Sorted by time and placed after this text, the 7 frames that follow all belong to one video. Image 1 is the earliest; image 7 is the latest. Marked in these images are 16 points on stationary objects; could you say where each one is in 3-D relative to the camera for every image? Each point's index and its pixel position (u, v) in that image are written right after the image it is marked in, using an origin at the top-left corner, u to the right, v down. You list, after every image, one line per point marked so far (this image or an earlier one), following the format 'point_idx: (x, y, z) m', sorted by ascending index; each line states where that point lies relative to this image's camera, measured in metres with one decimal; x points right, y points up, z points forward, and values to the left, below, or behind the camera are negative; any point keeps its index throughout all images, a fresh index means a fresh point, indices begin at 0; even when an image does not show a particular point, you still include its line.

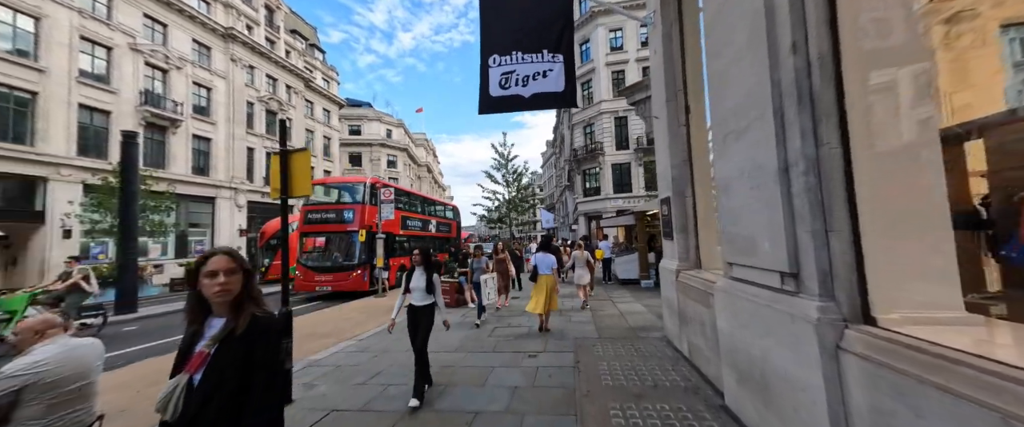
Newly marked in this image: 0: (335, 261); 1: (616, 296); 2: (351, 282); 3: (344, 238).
0: (-6.6, -1.8, +12.3) m
1: (+3.4, -2.7, +11.0) m
2: (-6.0, -2.6, +12.3) m
3: (-6.3, -0.9, +12.4) m
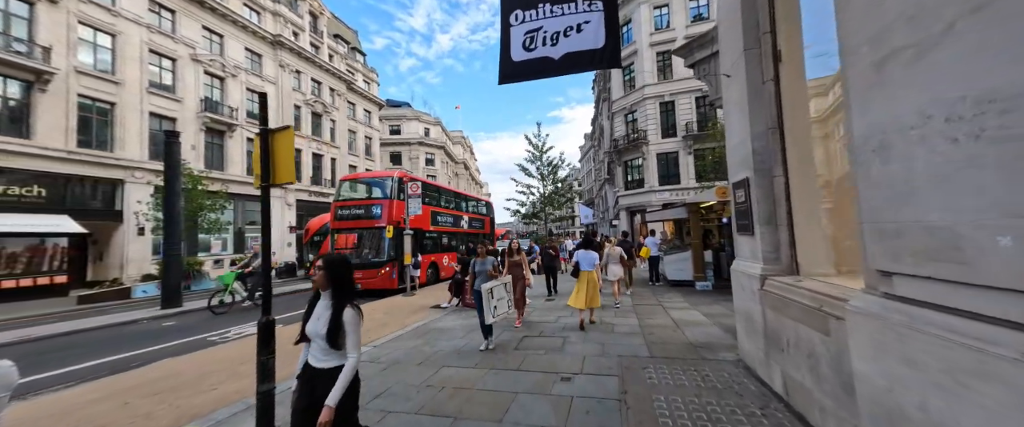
0: (-5.4, -1.6, +12.1) m
1: (+4.4, -2.5, +9.6) m
2: (-4.8, -2.4, +12.0) m
3: (-5.1, -0.7, +12.1) m
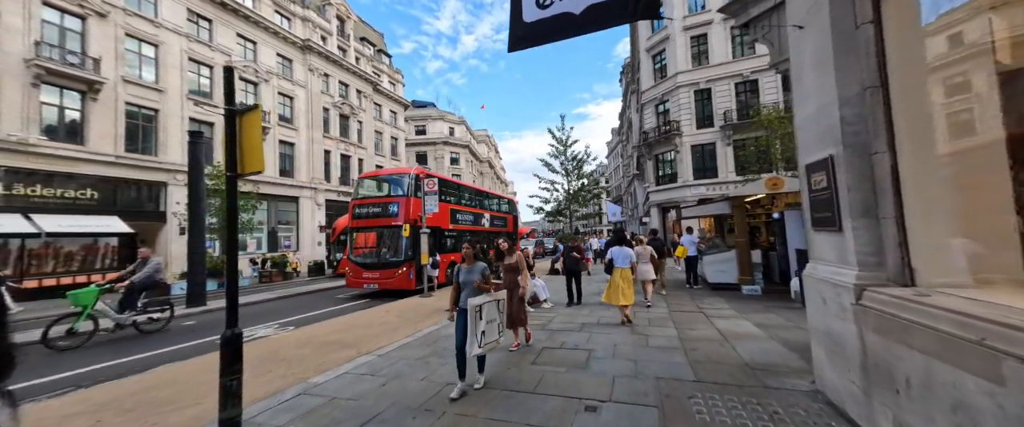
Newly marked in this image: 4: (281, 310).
0: (-4.6, -1.5, +11.8) m
1: (+5.0, -2.4, +8.5) m
2: (-4.0, -2.3, +11.6) m
3: (-4.3, -0.7, +11.8) m
4: (-7.6, -3.2, +10.8) m
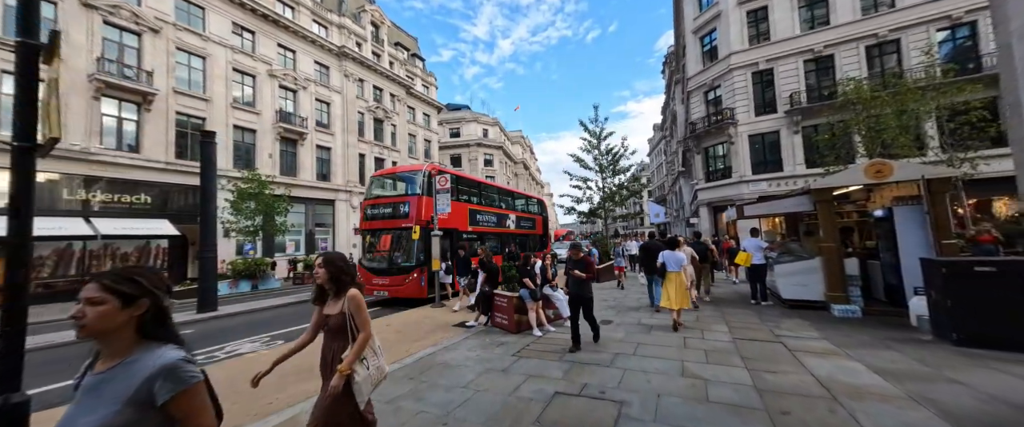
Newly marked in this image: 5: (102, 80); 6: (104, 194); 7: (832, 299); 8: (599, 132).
0: (-3.8, -1.6, +10.8) m
1: (+5.3, -2.3, +6.5) m
2: (-3.3, -2.4, +10.6) m
3: (-3.6, -0.7, +10.8) m
4: (-6.9, -3.2, +10.2) m
5: (-22.7, +7.4, +18.4) m
6: (-22.7, +1.1, +18.5) m
7: (+7.5, -2.0, +7.8) m
8: (+4.7, +4.4, +18.0) m
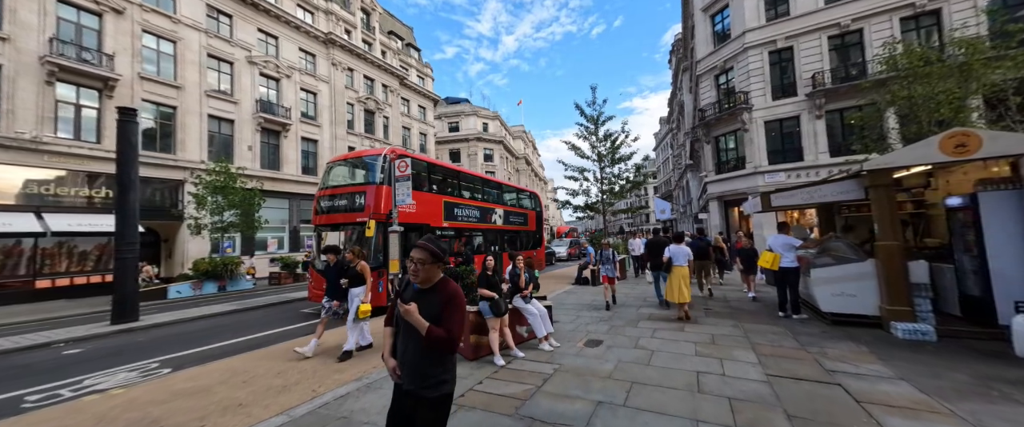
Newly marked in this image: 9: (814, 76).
0: (-4.5, -1.4, +9.1) m
1: (+4.6, -2.1, +4.7) m
2: (-3.9, -2.1, +8.9) m
3: (-4.2, -0.5, +9.1) m
4: (-7.5, -3.0, +8.6) m
5: (-23.2, +7.7, +16.9) m
6: (-23.3, +1.3, +17.1) m
7: (+6.8, -1.8, +5.9) m
8: (+4.1, +4.7, +16.1) m
9: (+16.7, +7.6, +18.4) m
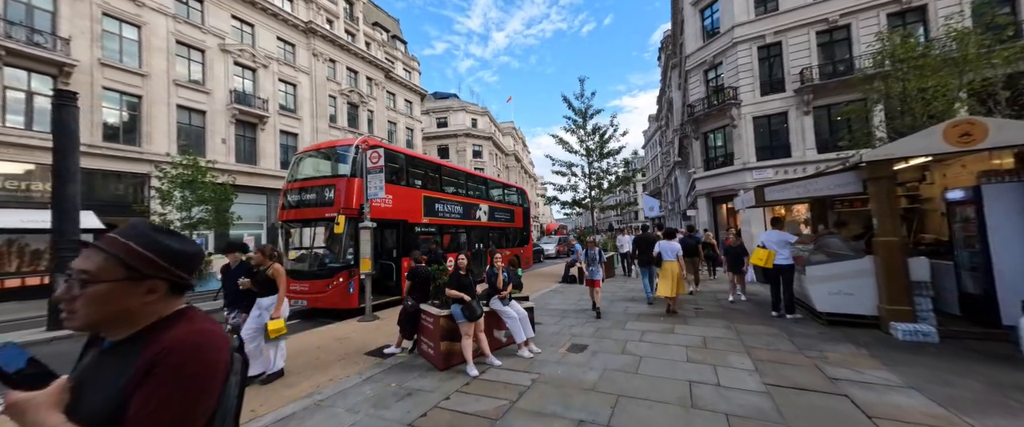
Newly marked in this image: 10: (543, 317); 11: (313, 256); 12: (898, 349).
0: (-5.0, -1.2, +8.5) m
1: (+4.2, -2.0, +4.3) m
2: (-4.4, -2.0, +8.3) m
3: (-4.7, -0.4, +8.5) m
4: (-8.0, -2.9, +7.8) m
5: (-23.9, +7.9, +15.6) m
6: (-24.0, +1.6, +15.8) m
7: (+6.4, -1.7, +5.6) m
8: (+3.5, +4.8, +15.6) m
9: (+15.9, +7.8, +18.3) m
10: (+0.7, -2.4, +7.8) m
11: (-5.1, -1.1, +8.5) m
12: (+5.9, -2.1, +5.1) m
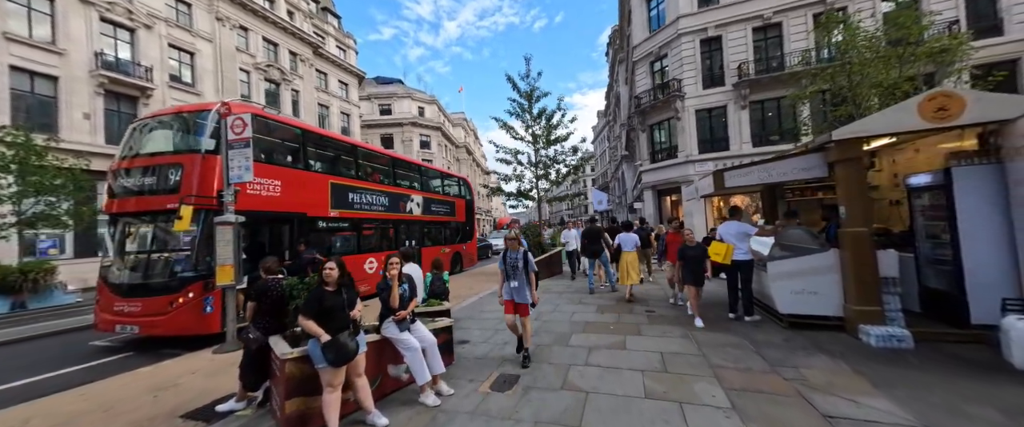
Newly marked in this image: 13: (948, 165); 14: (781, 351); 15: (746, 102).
0: (-6.5, -1.0, +6.1) m
1: (+3.2, -1.9, +3.3) m
2: (-5.9, -1.8, +6.0) m
3: (-6.3, -0.2, +6.1) m
4: (-9.4, -2.7, +5.1) m
5: (-26.3, +8.1, +10.4) m
6: (-26.3, +1.8, +10.7) m
7: (+5.1, -1.5, +4.9) m
8: (+0.8, +5.2, +14.3) m
9: (+12.8, +8.2, +18.6) m
10: (-0.8, -2.2, +6.3) m
11: (-6.6, -0.9, +6.1) m
12: (+4.7, -1.9, +4.3) m
13: (+6.3, +0.7, +4.8) m
14: (+3.8, -1.9, +4.7) m
15: (+13.2, +6.3, +18.8) m
